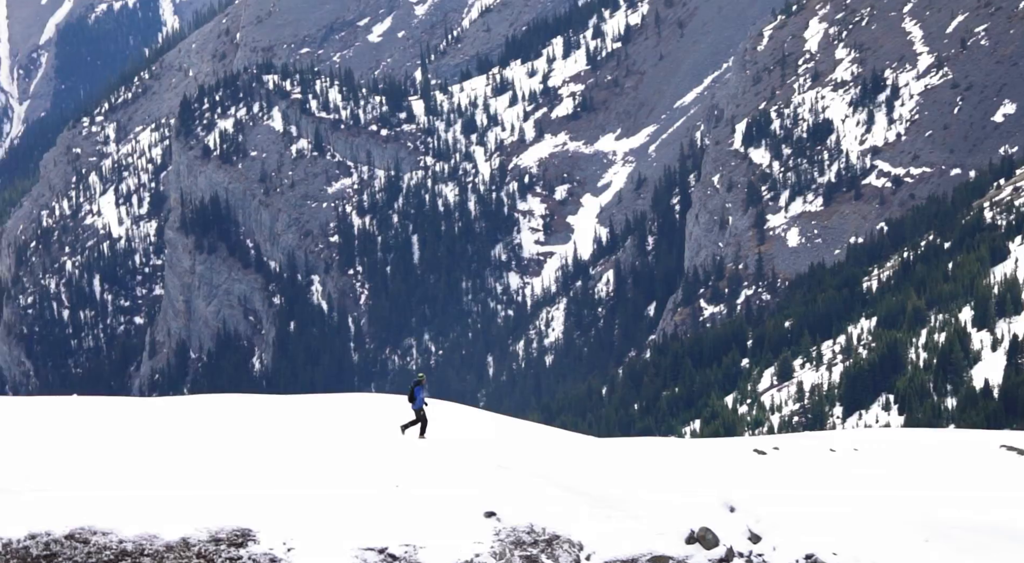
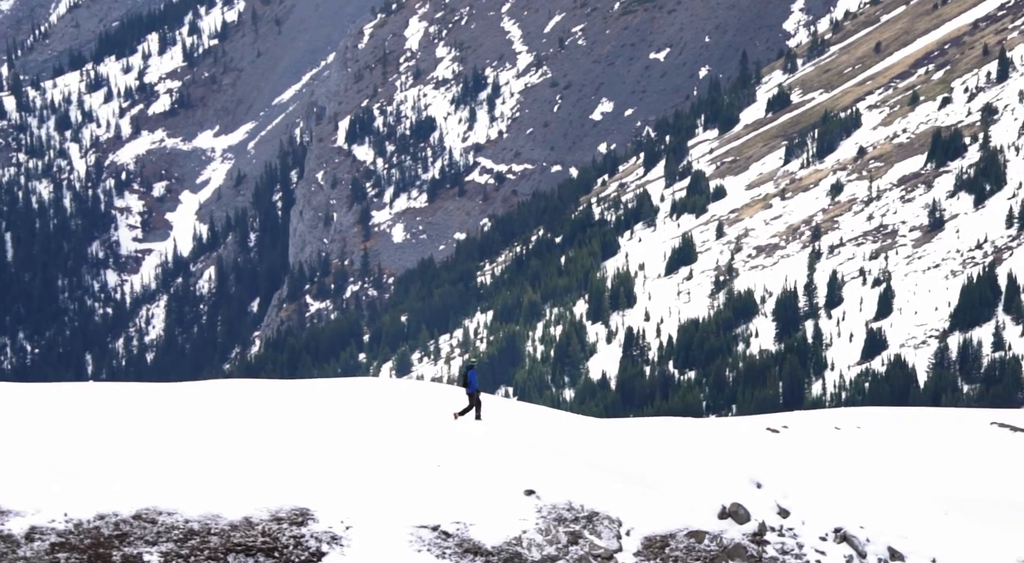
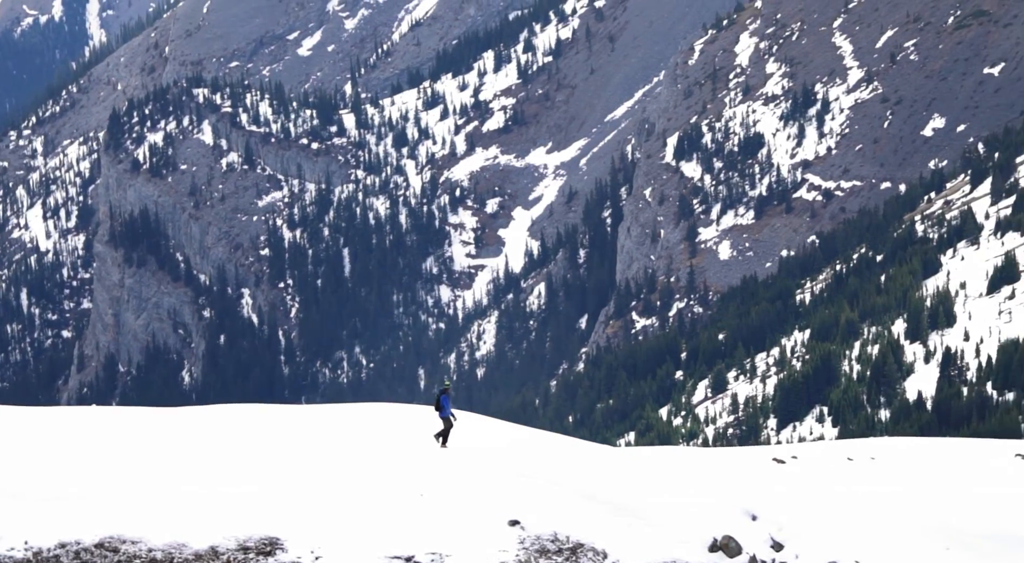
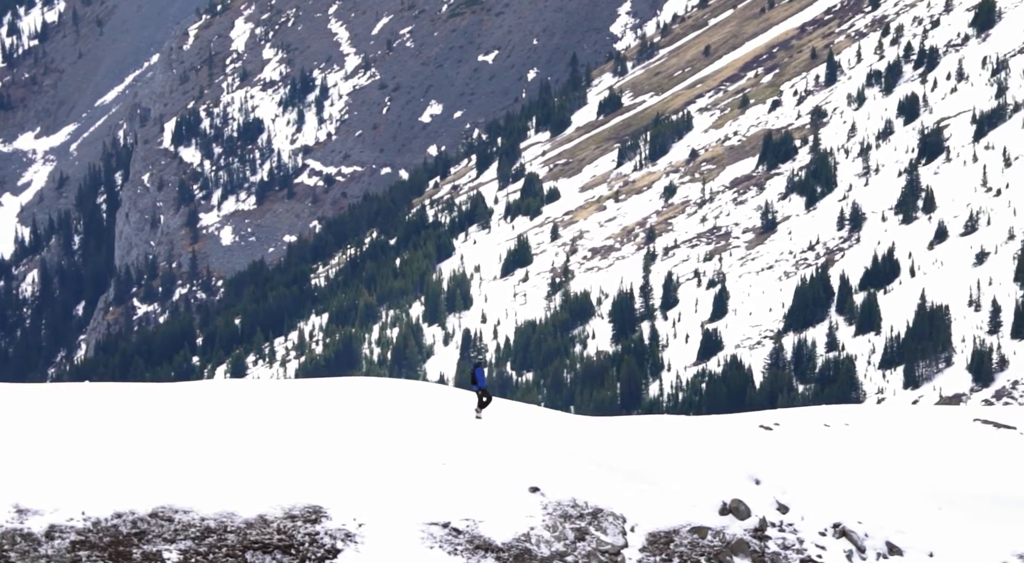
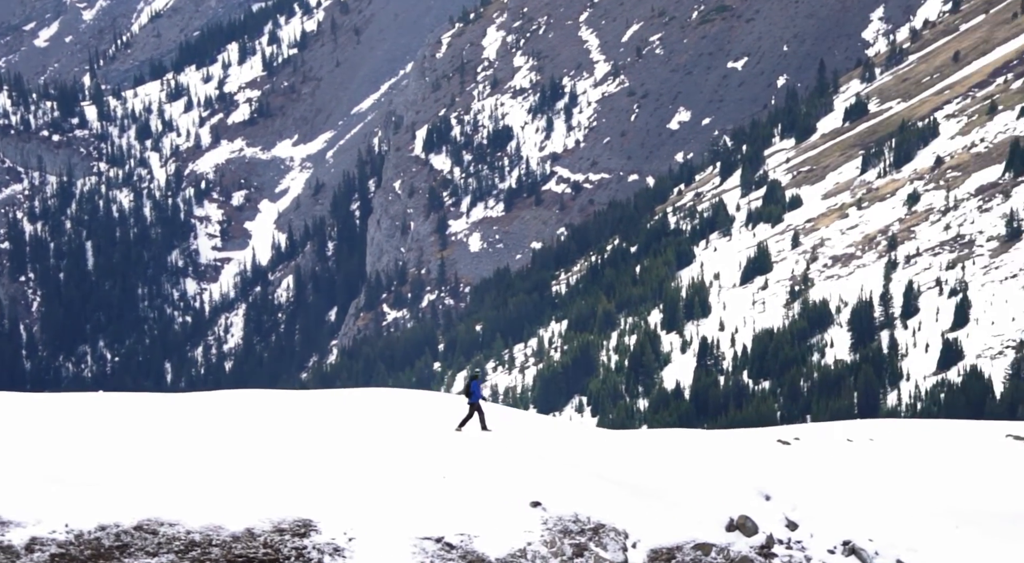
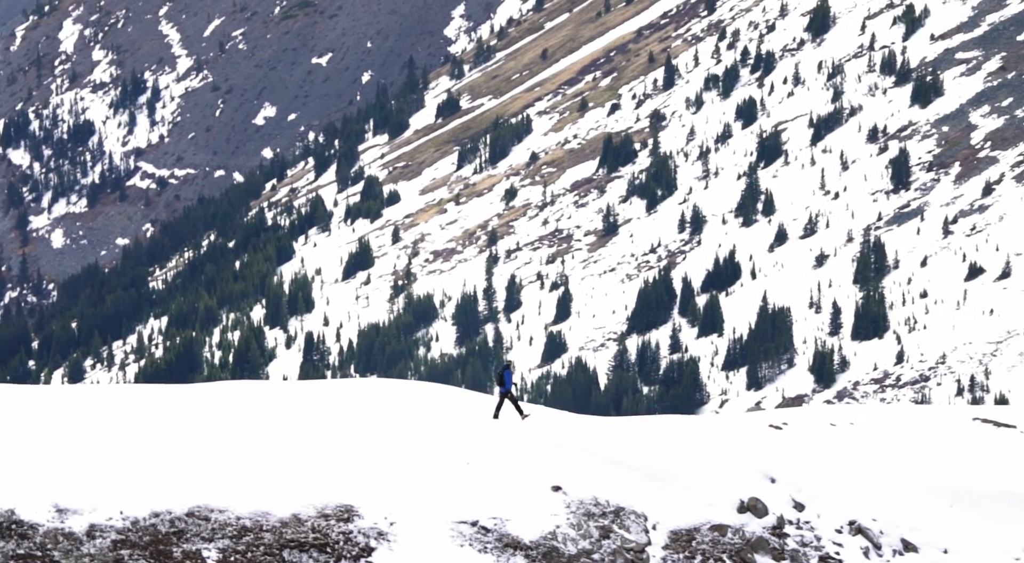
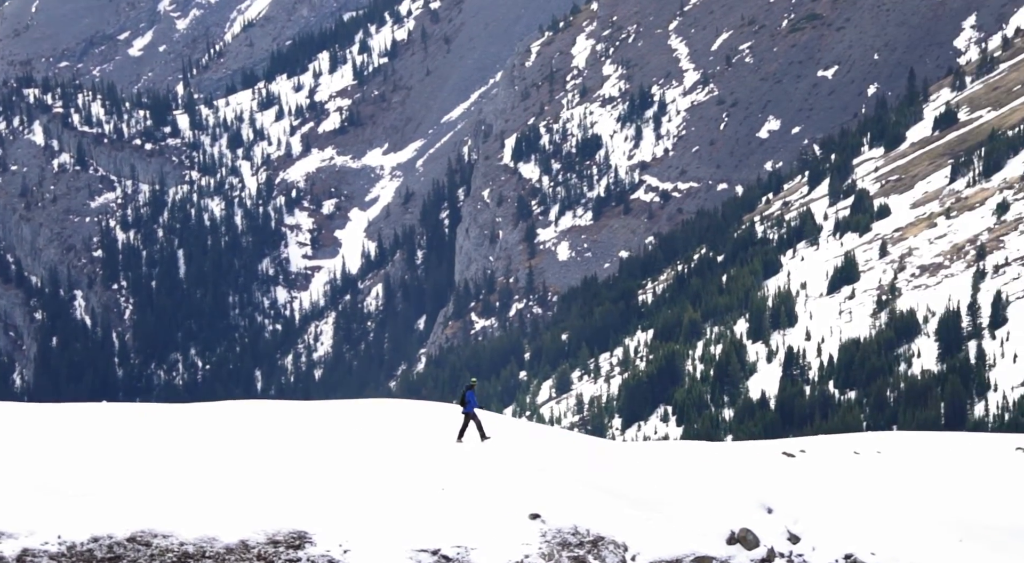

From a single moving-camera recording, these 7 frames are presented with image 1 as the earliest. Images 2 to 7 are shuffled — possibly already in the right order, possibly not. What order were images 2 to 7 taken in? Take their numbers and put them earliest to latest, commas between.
3, 7, 5, 2, 4, 6
